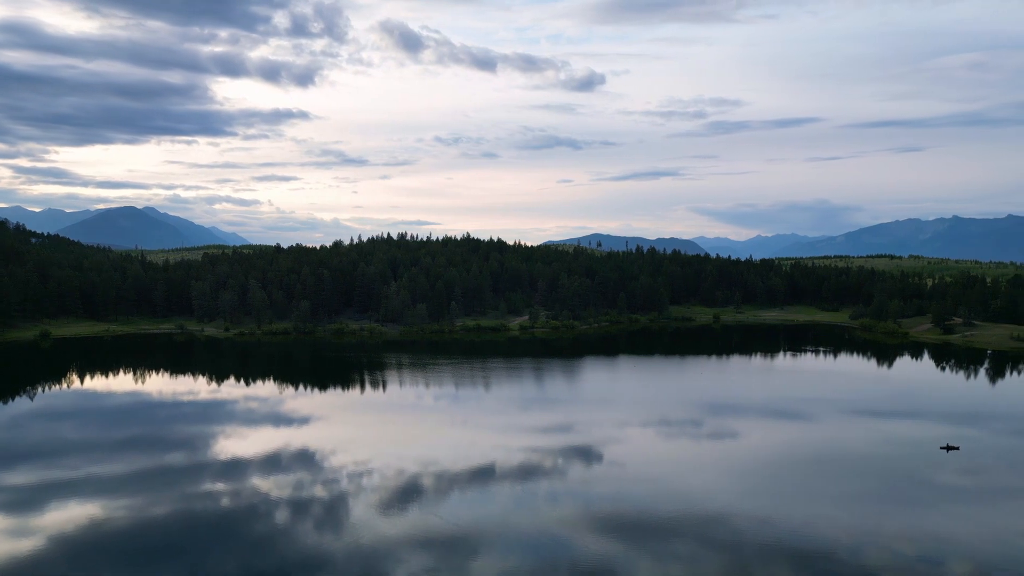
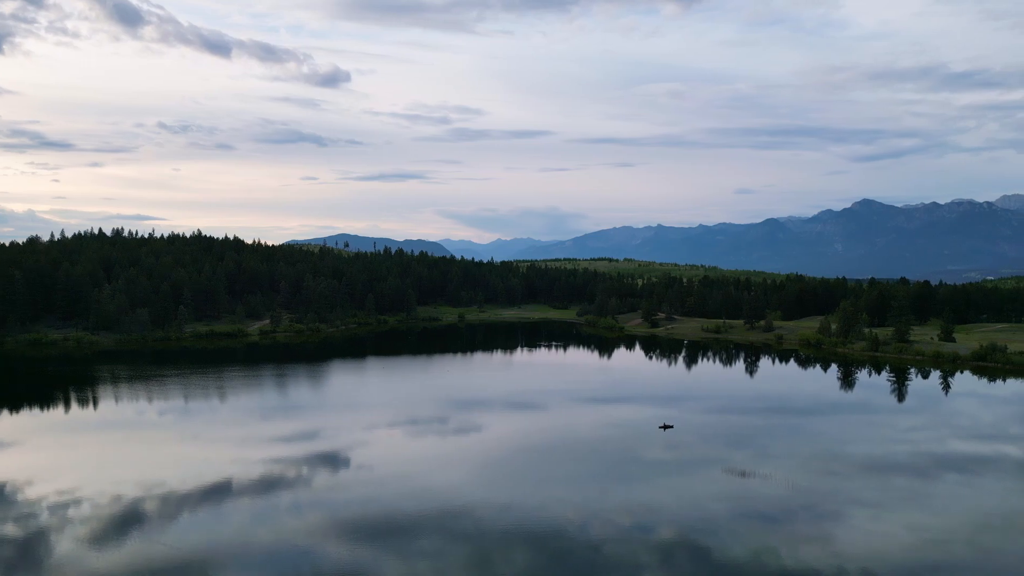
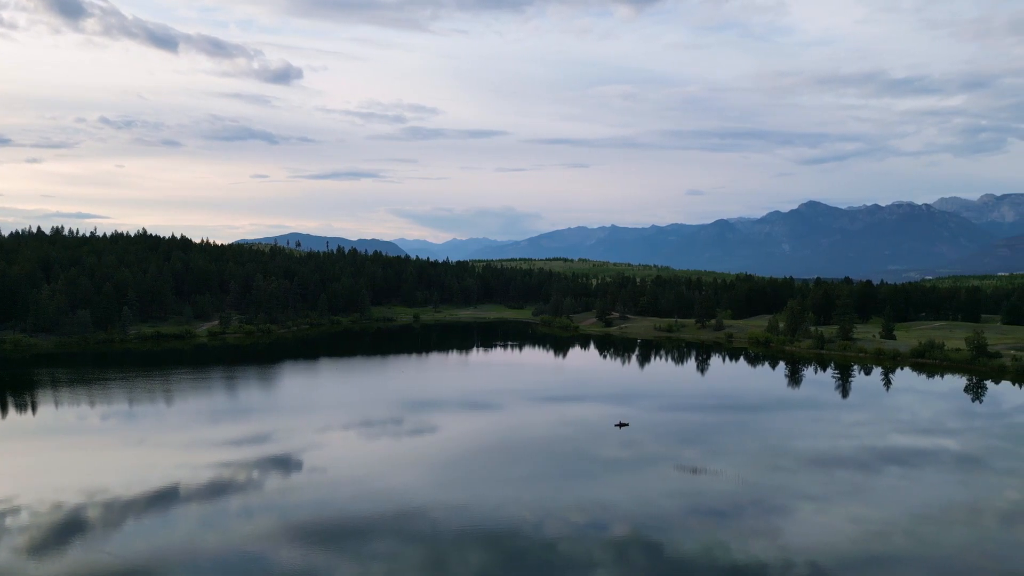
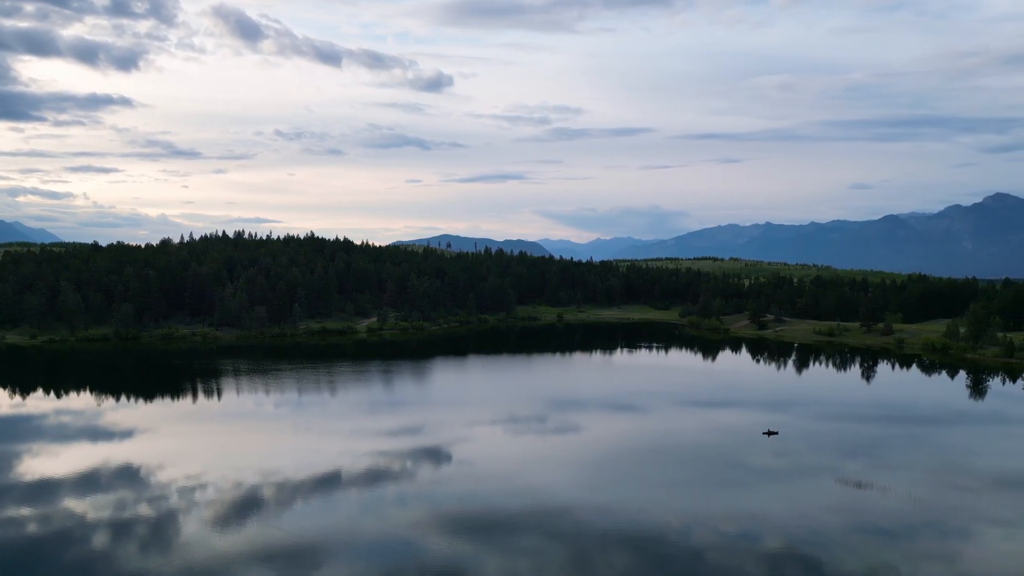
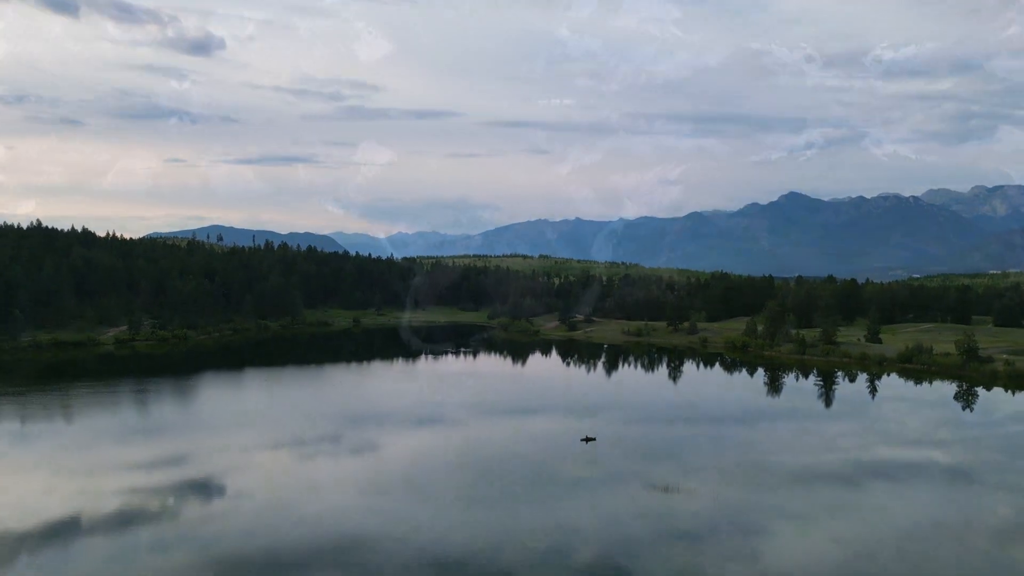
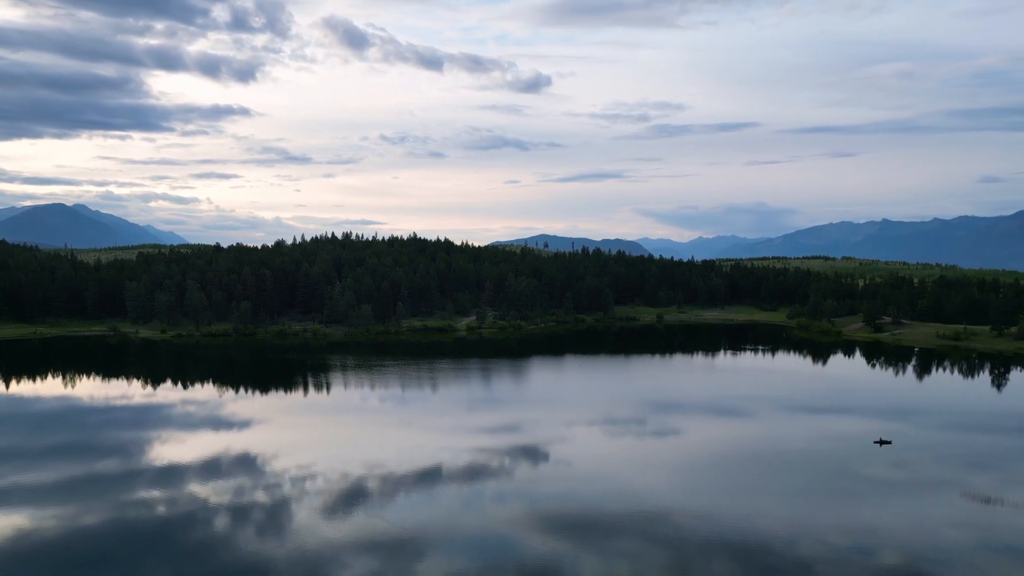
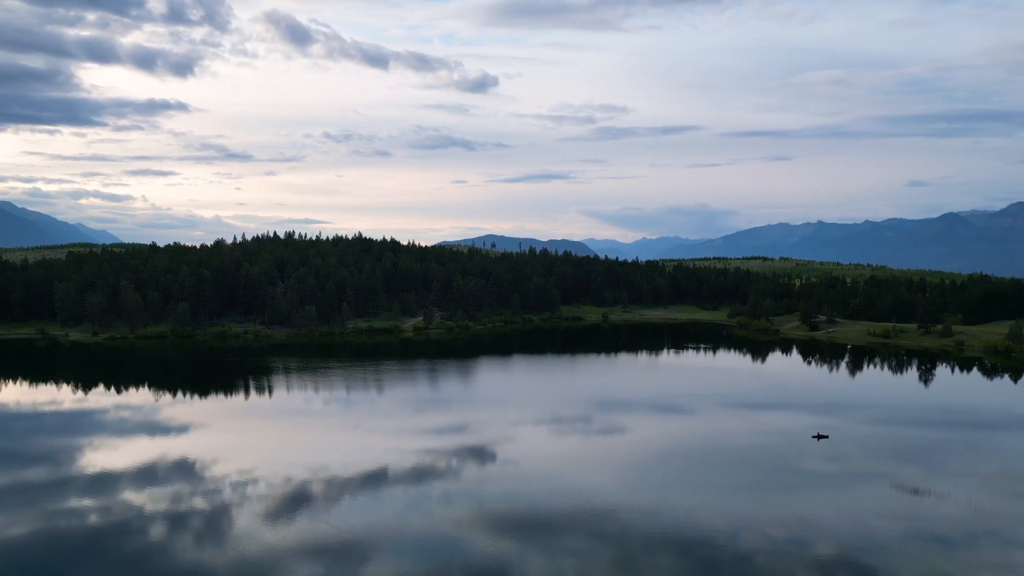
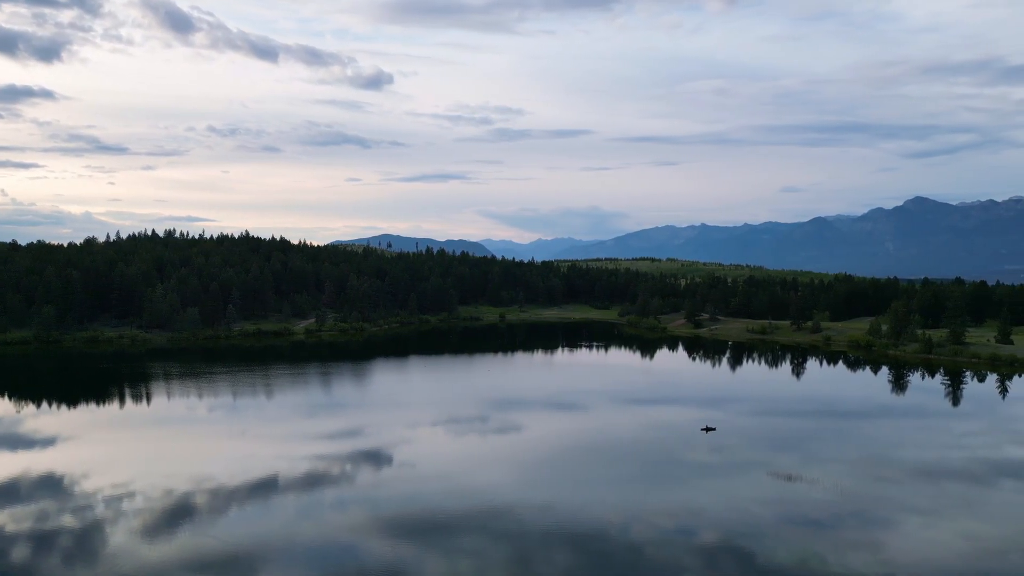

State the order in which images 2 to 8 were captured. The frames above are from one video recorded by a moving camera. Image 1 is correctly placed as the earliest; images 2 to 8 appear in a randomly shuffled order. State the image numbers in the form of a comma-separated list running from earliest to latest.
6, 7, 4, 8, 2, 3, 5
